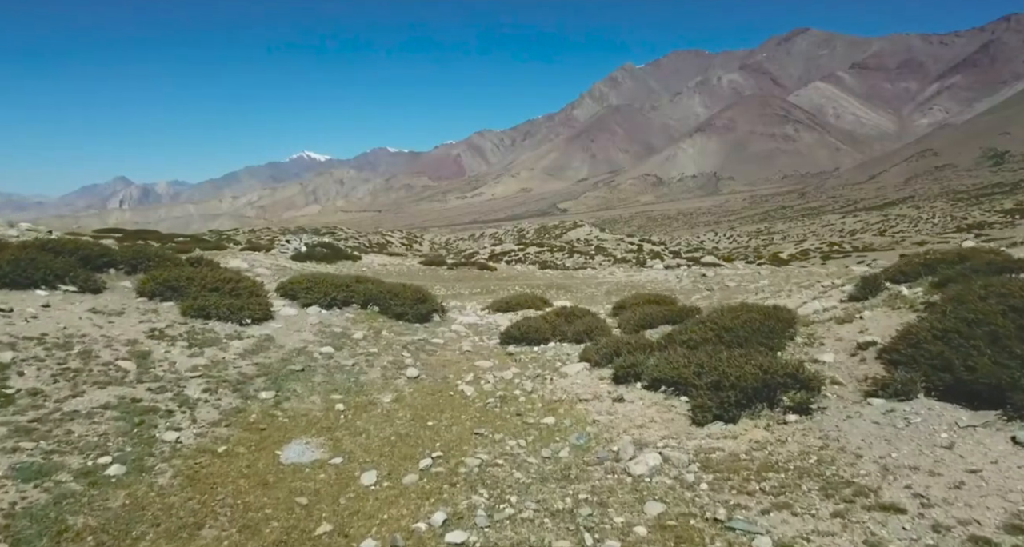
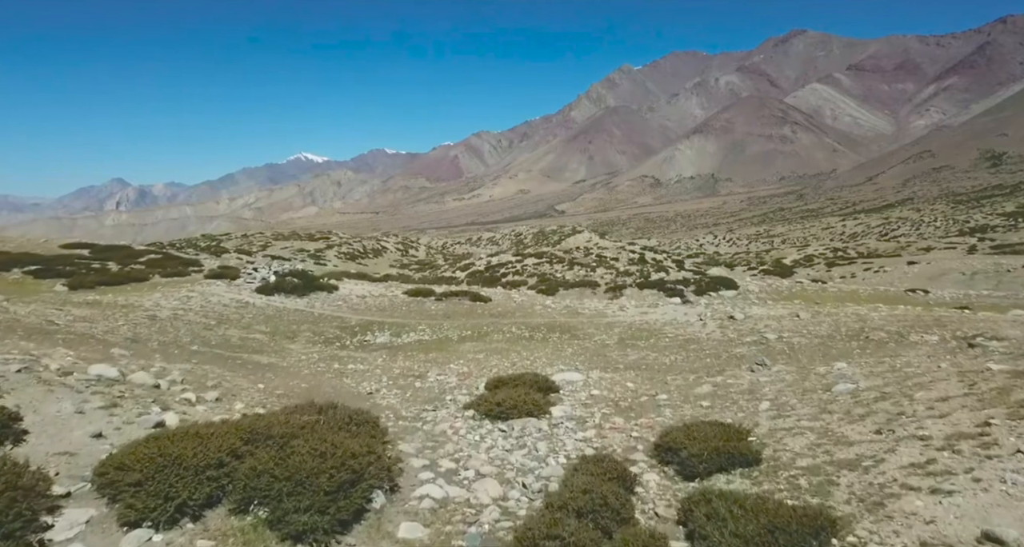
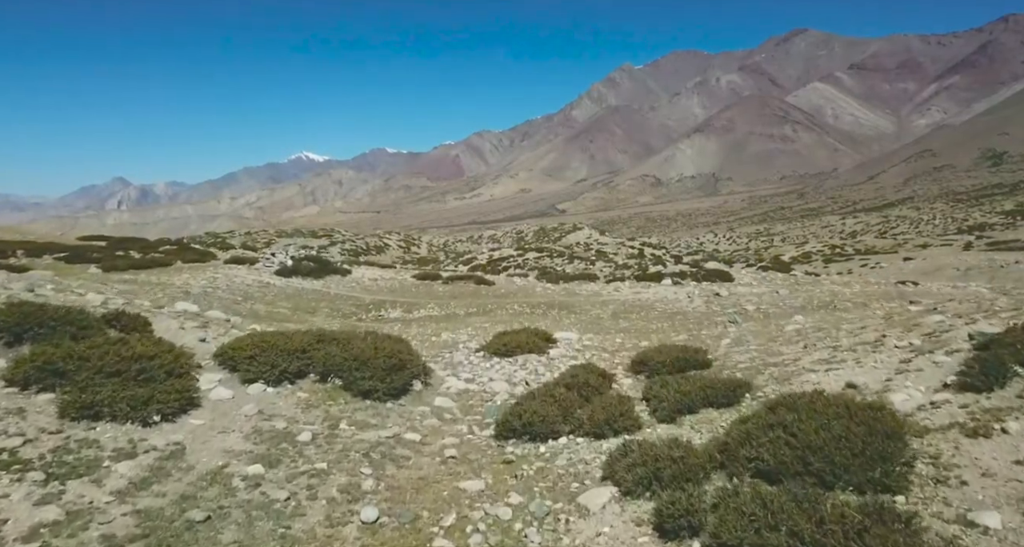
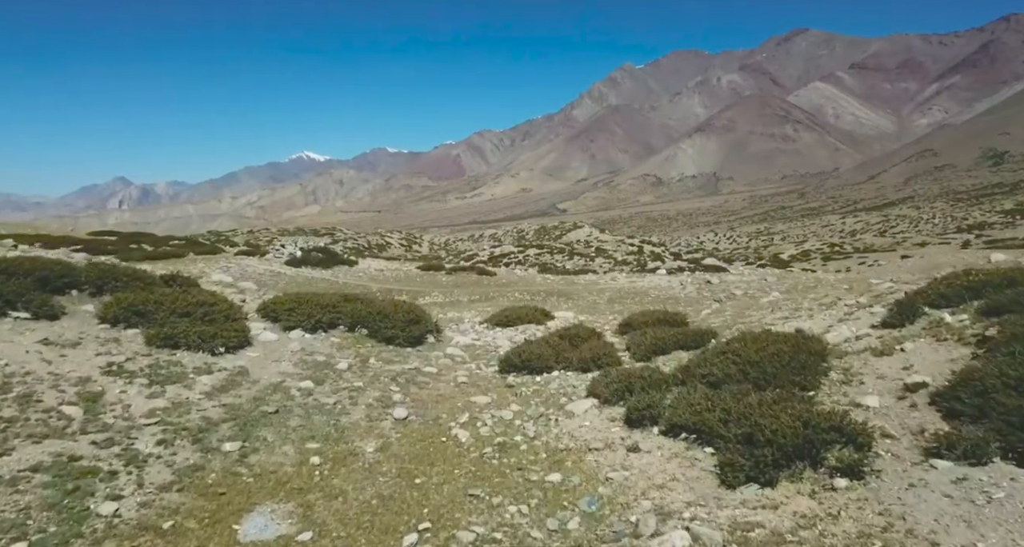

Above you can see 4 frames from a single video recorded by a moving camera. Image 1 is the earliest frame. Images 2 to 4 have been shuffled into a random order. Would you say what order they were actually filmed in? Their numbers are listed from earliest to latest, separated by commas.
4, 3, 2
